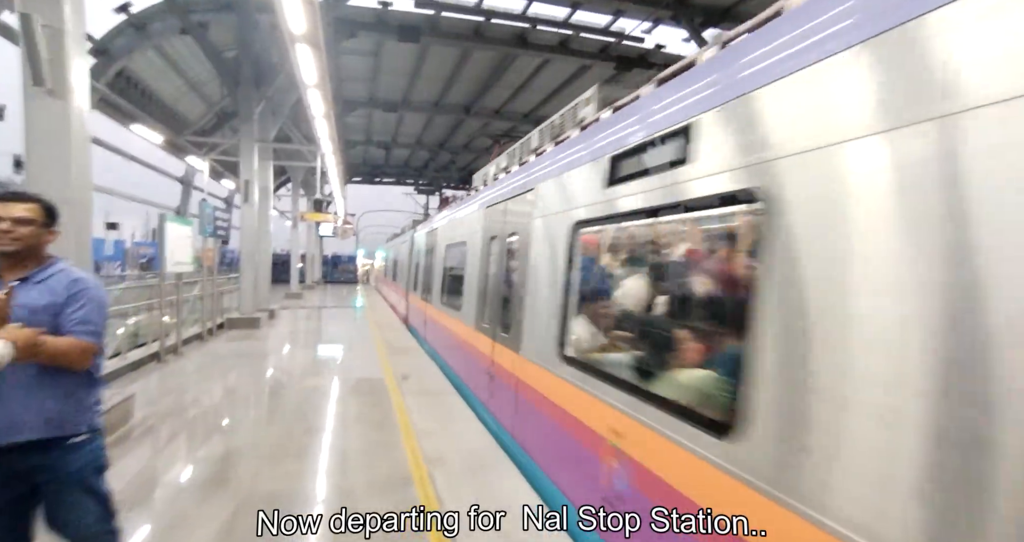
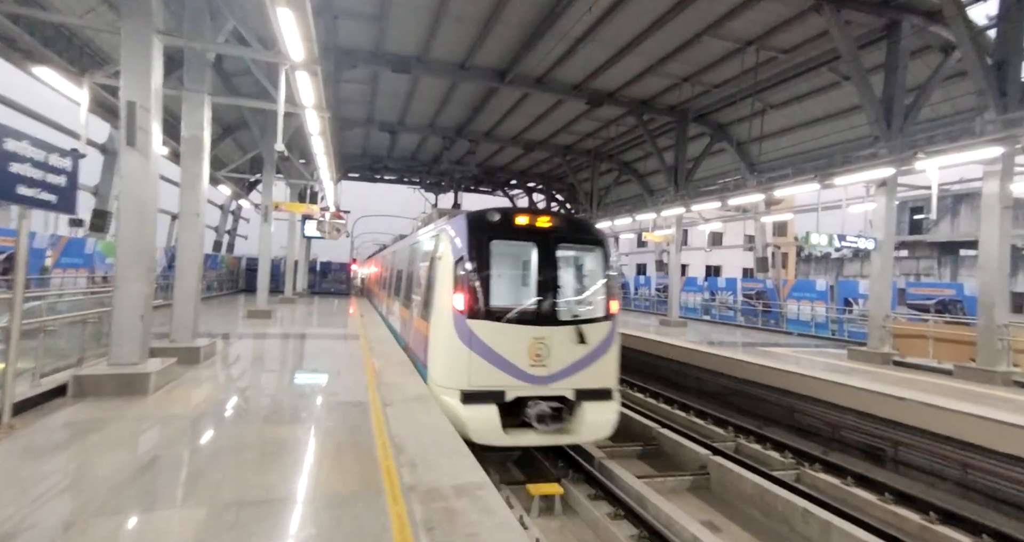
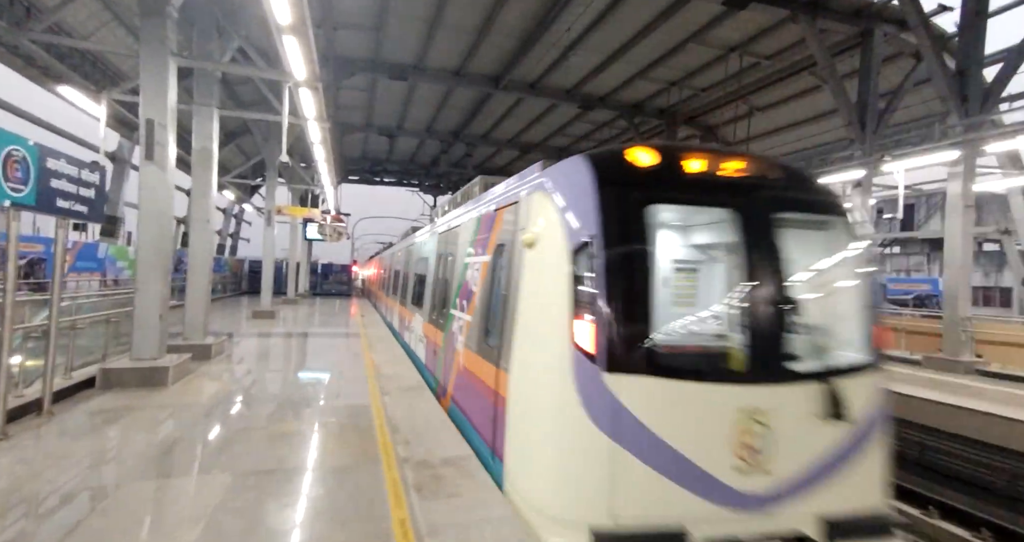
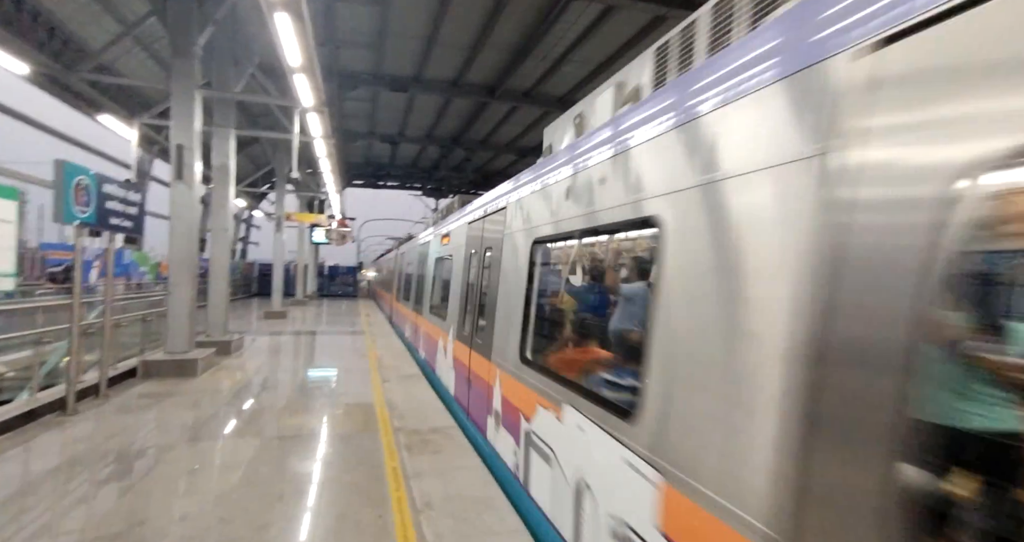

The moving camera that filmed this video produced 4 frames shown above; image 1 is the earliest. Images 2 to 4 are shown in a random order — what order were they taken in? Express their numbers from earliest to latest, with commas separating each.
4, 3, 2
